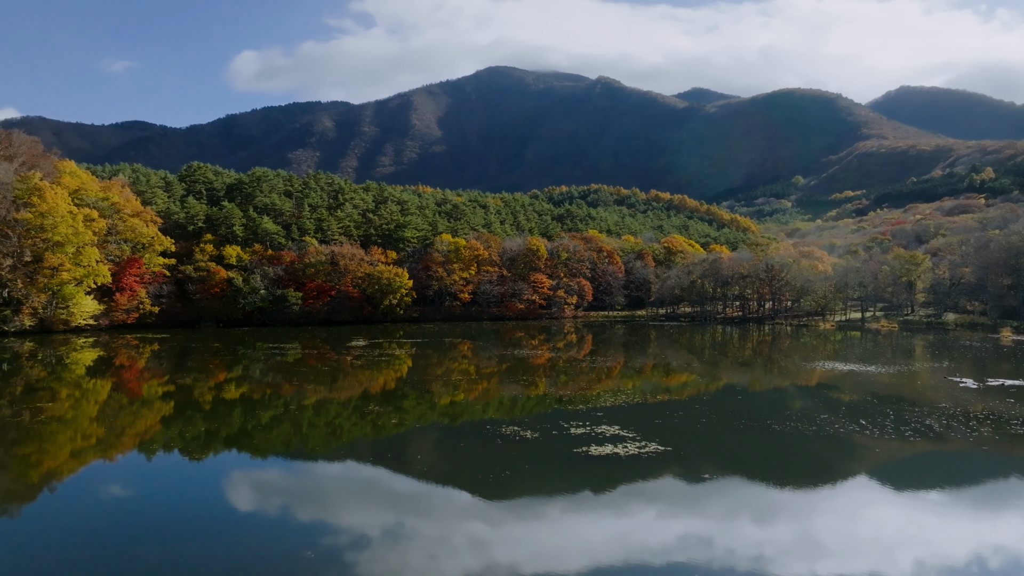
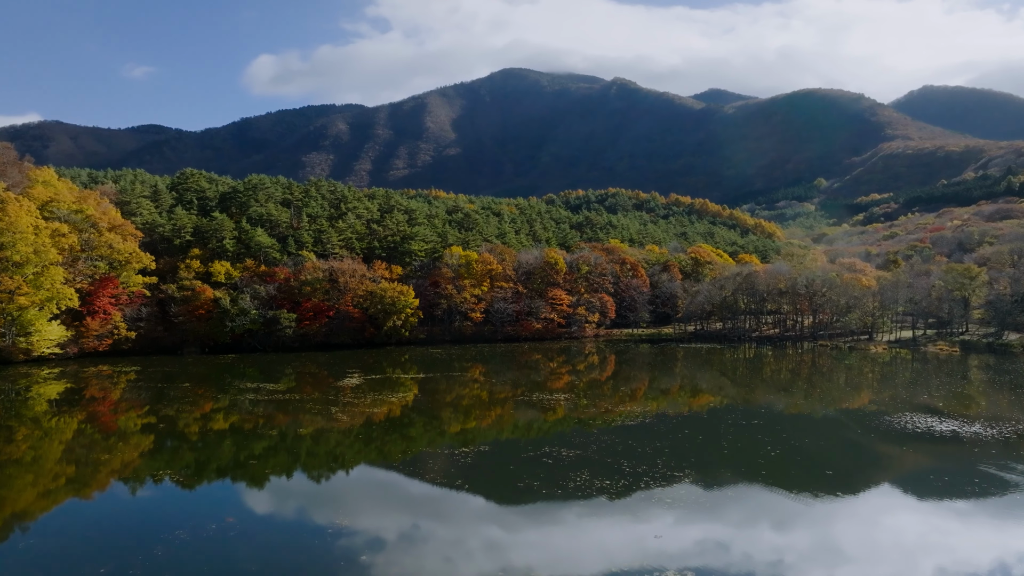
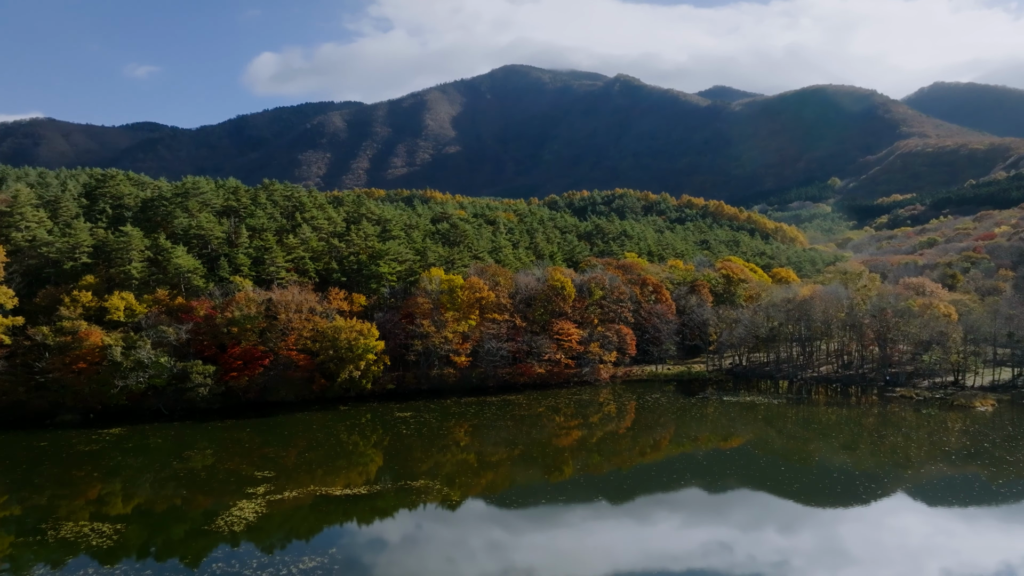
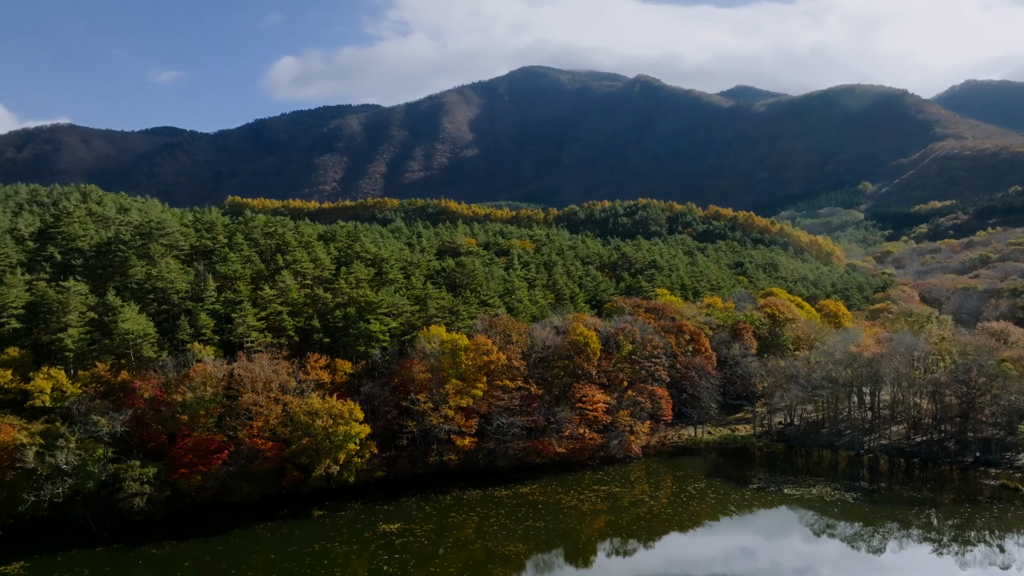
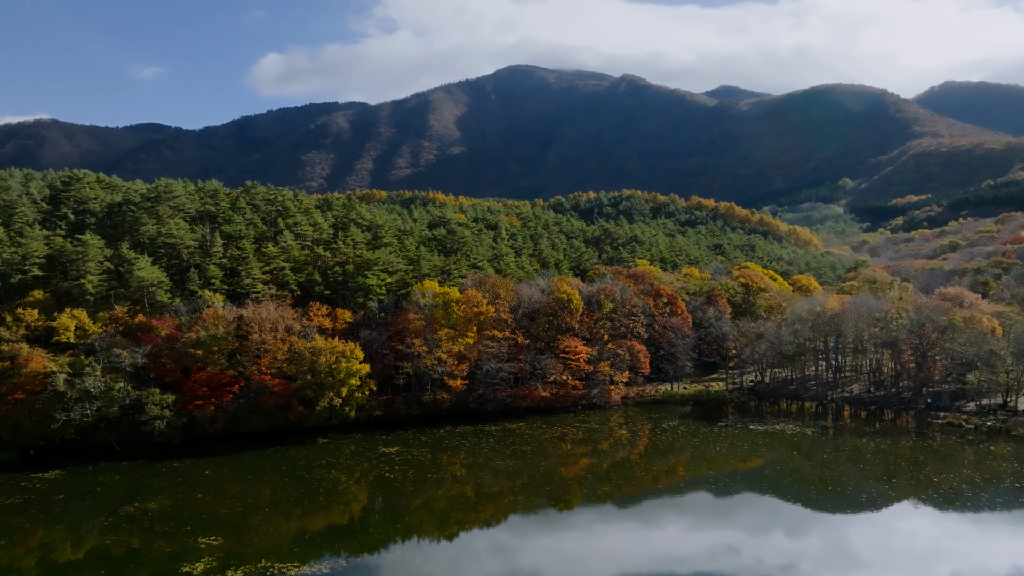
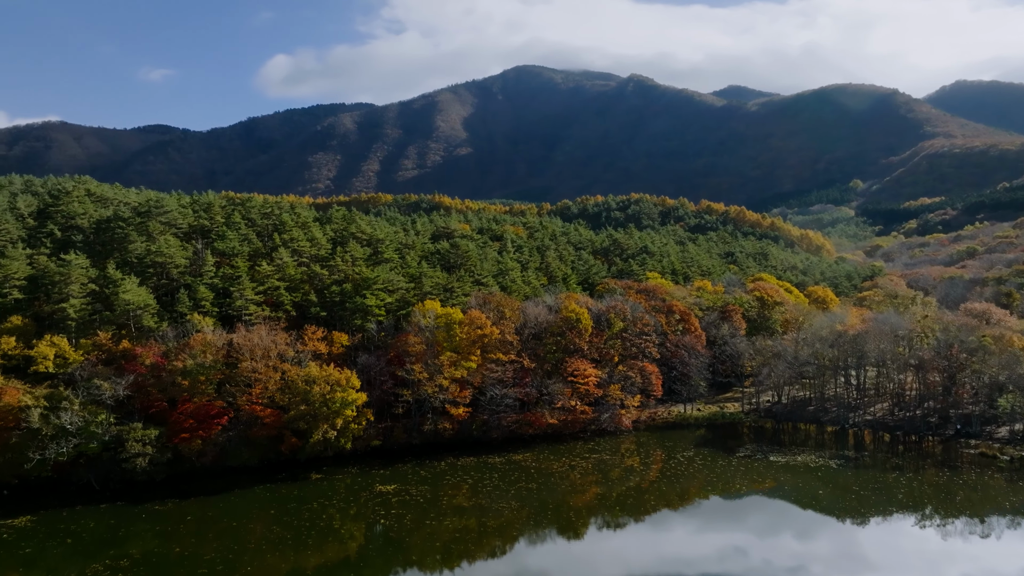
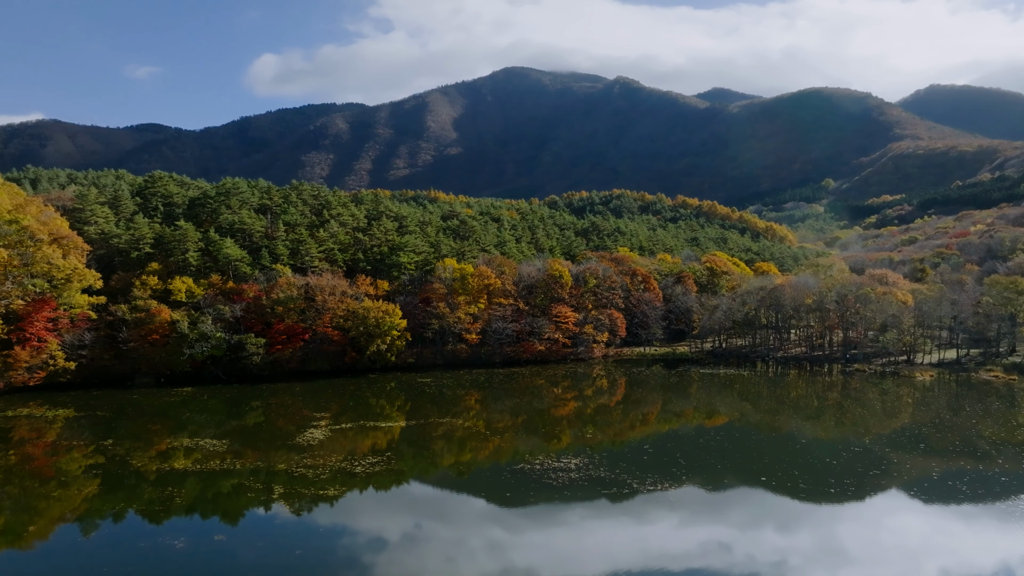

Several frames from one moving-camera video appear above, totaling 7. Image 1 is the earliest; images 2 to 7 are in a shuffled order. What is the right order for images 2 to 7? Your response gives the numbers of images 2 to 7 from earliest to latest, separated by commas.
2, 7, 3, 5, 6, 4
